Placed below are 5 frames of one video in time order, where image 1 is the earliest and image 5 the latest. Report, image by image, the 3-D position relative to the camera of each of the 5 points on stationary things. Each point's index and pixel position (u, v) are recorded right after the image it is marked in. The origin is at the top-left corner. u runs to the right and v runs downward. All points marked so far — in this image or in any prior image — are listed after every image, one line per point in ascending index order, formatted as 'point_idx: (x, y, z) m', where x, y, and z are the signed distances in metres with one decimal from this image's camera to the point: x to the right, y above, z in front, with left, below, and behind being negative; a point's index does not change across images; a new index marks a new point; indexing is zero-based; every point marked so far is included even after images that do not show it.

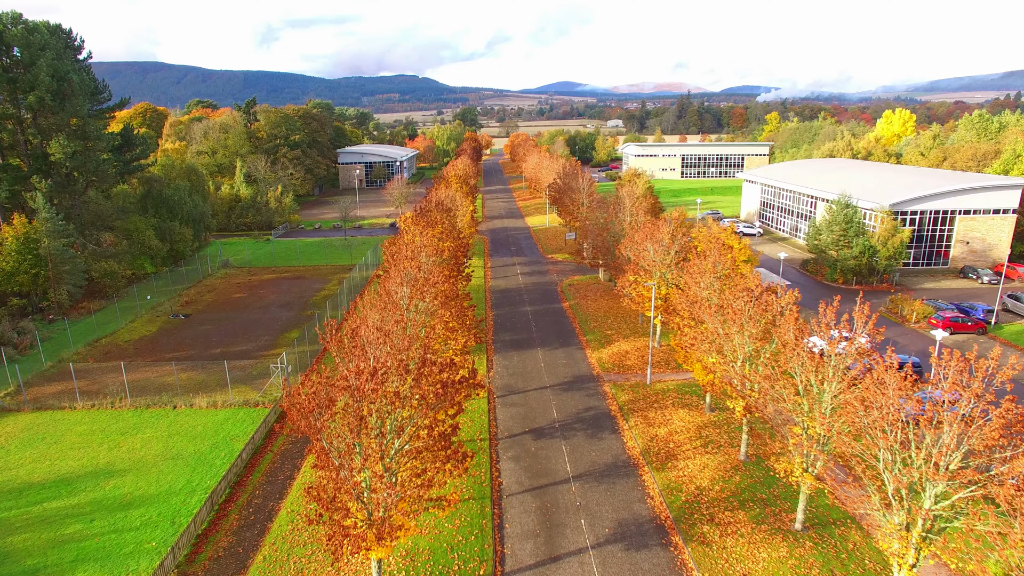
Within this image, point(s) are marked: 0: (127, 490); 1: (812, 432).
0: (-10.5, -5.5, +18.1) m
1: (+6.5, -3.1, +14.4) m
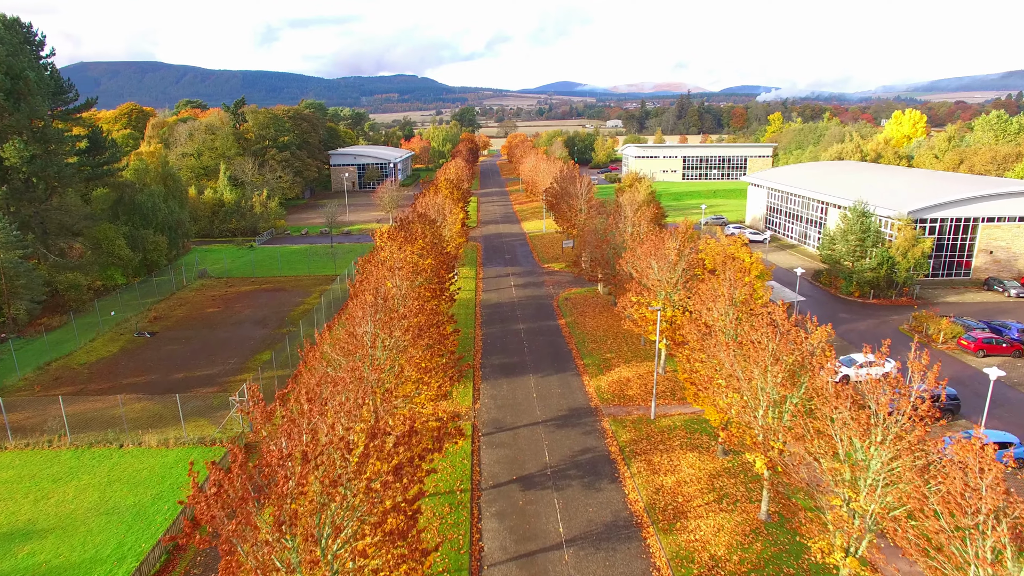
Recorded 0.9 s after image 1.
0: (-10.9, -6.3, +15.5) m
1: (+6.1, -3.9, +11.7) m
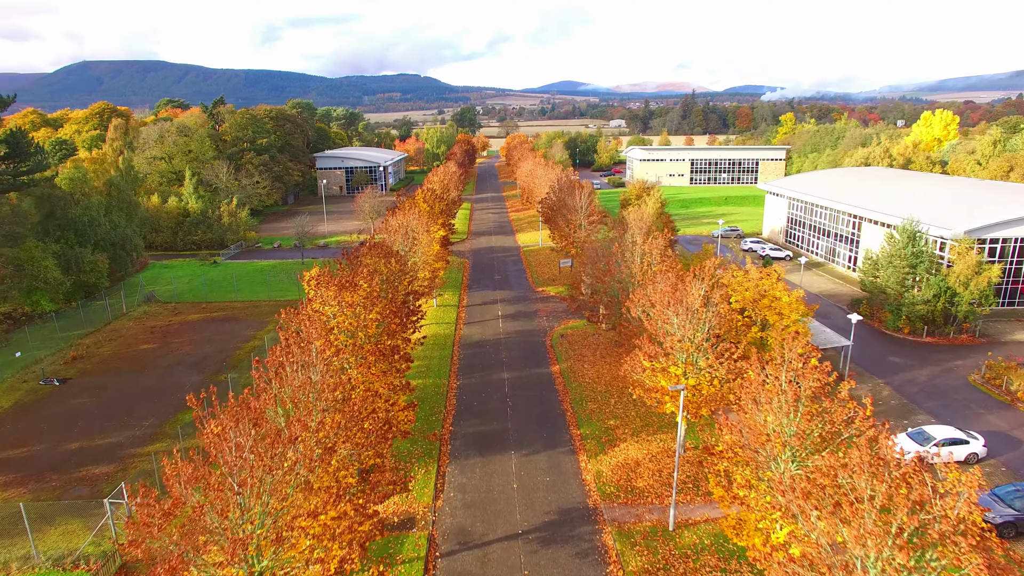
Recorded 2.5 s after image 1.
0: (-11.7, -7.9, +9.9) m
1: (+5.3, -5.5, +6.1) m
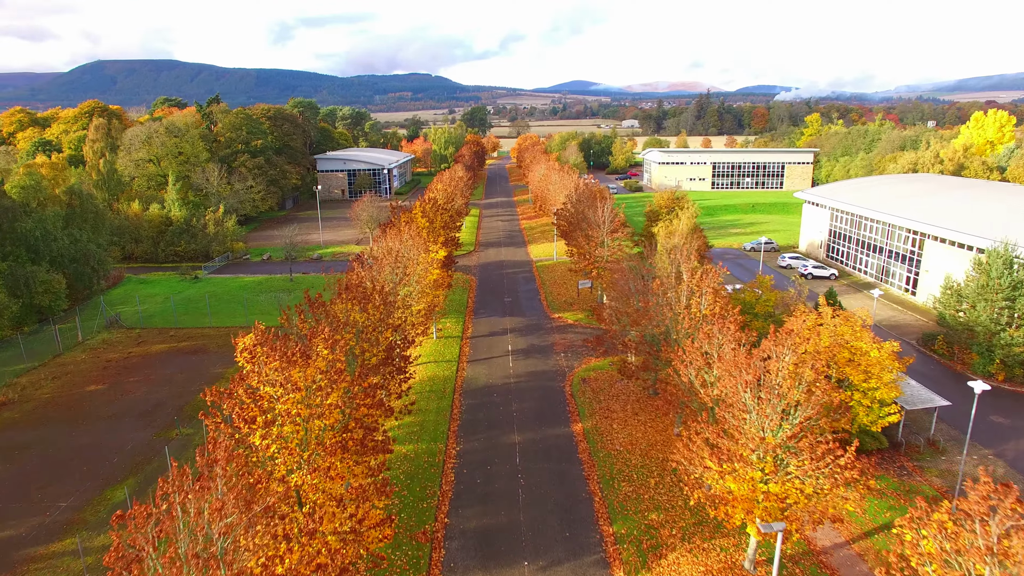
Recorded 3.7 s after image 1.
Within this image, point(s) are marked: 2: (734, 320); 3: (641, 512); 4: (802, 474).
0: (-11.6, -9.1, +5.1) m
1: (+5.4, -6.9, +1.0) m
2: (+6.0, -0.7, +17.8) m
3: (+3.3, -5.6, +17.0) m
4: (+5.4, -3.5, +12.6) m
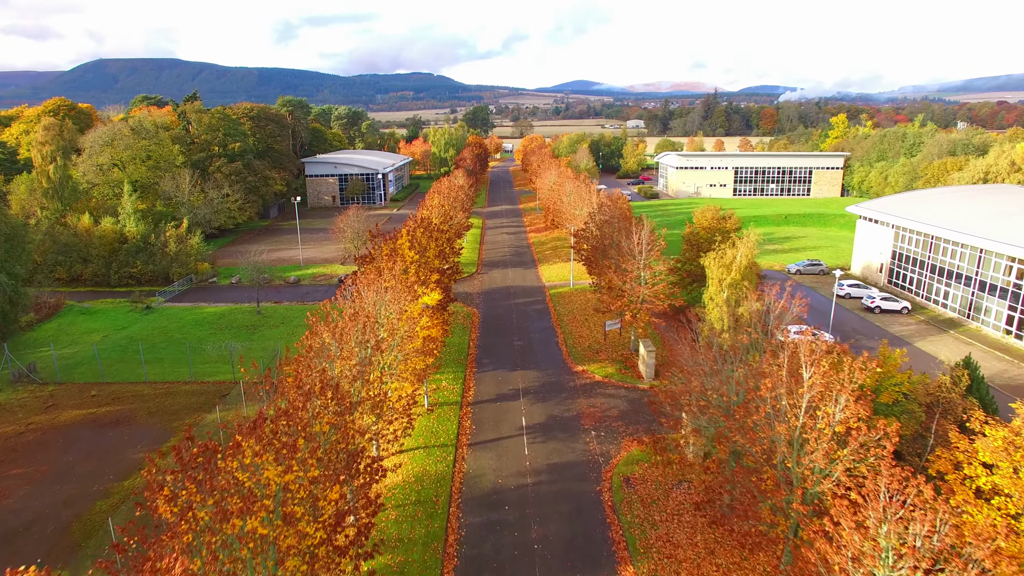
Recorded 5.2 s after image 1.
0: (-11.1, -11.0, -1.9) m
1: (+5.8, -8.8, -6.0) m
2: (+6.5, -2.6, +10.7) m
3: (+3.7, -7.5, +10.0) m
4: (+5.9, -5.4, +5.6) m
